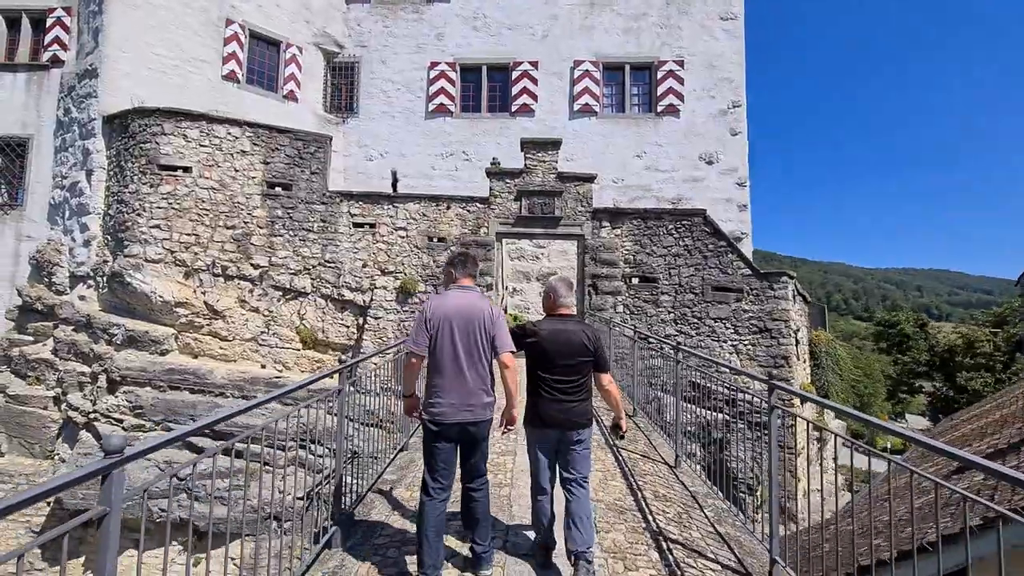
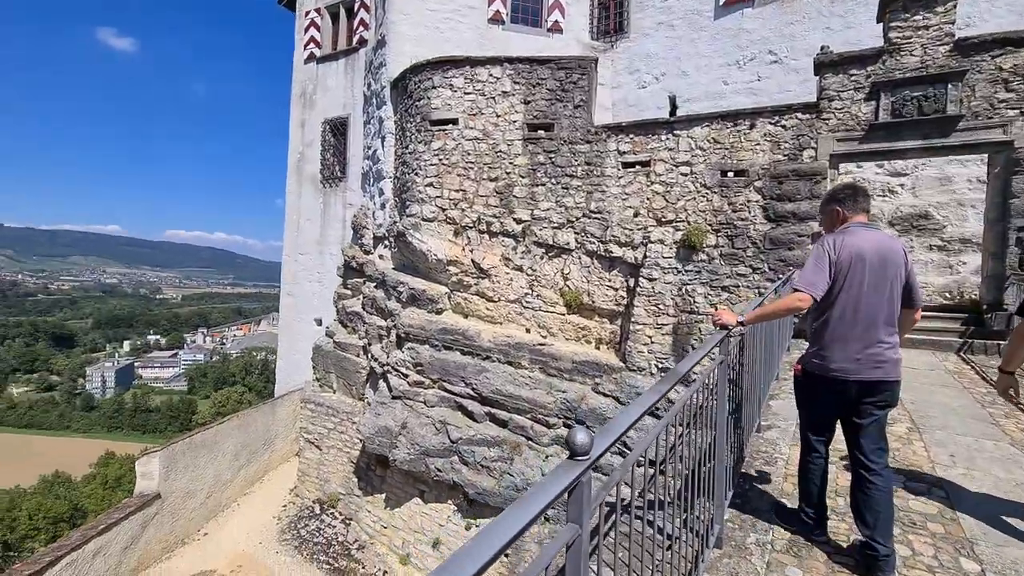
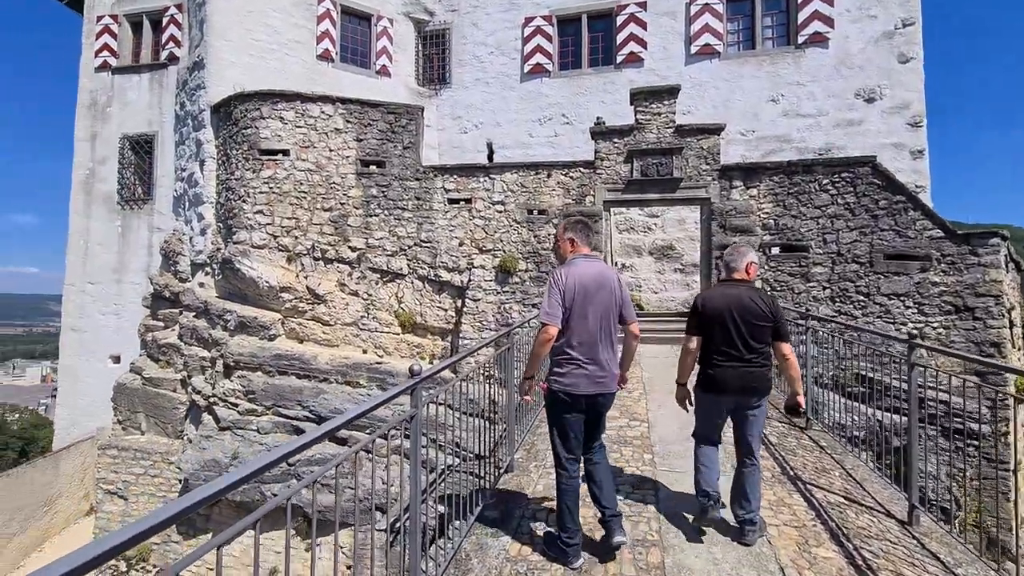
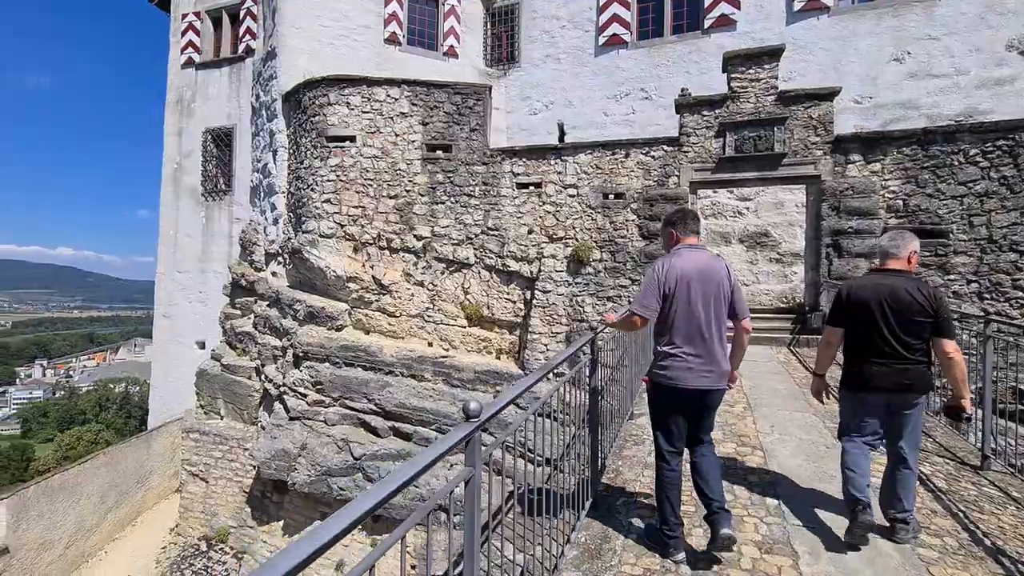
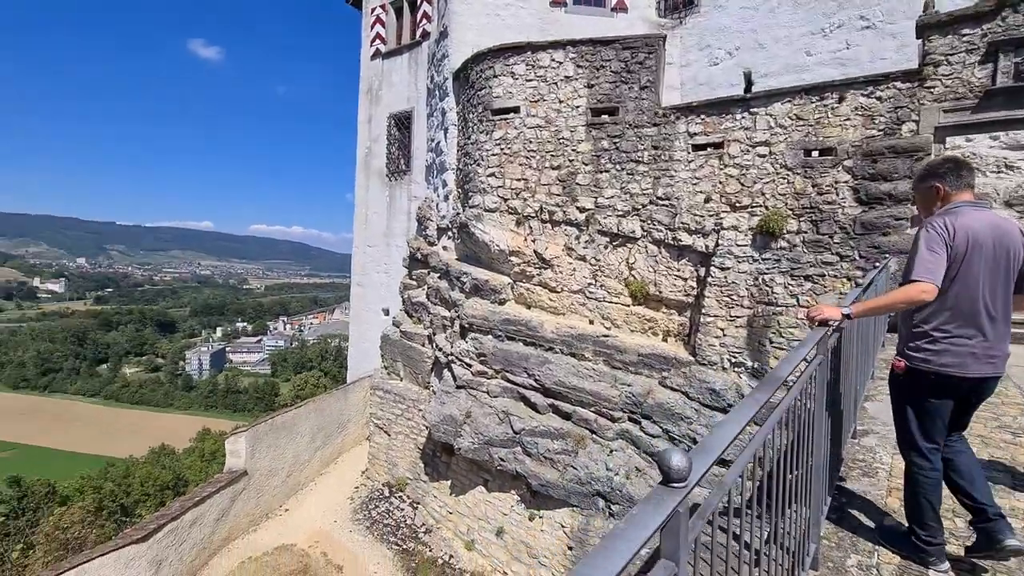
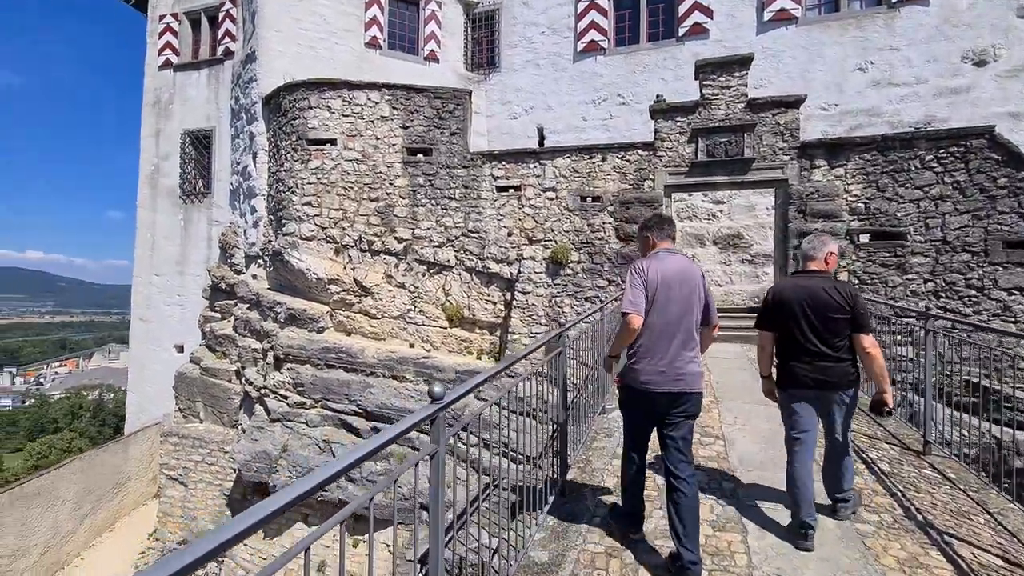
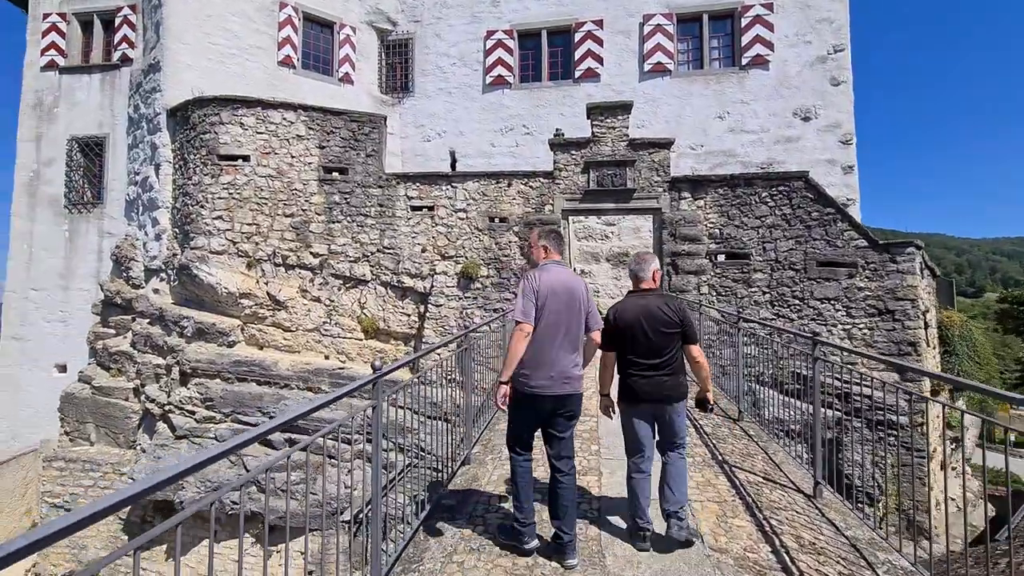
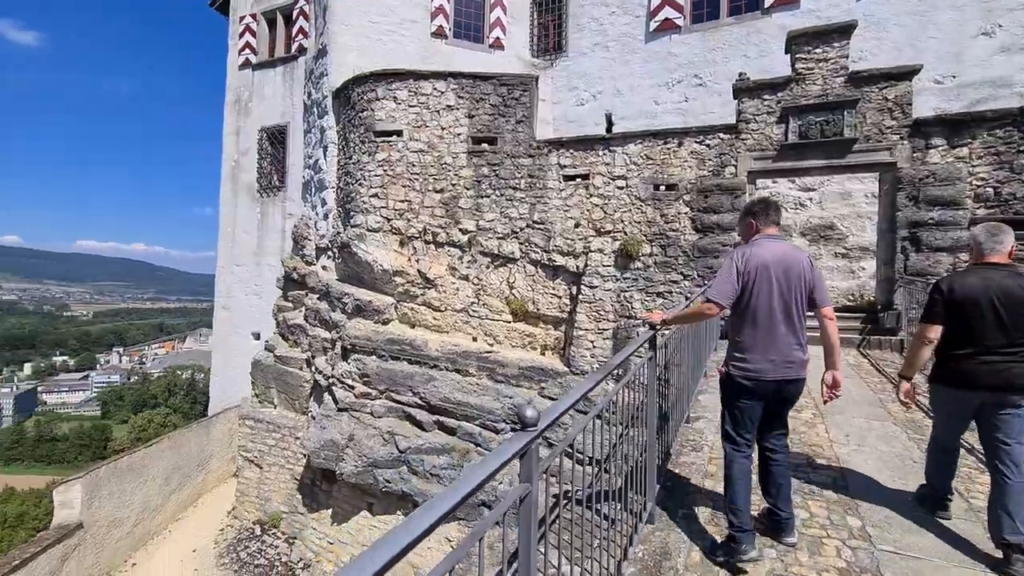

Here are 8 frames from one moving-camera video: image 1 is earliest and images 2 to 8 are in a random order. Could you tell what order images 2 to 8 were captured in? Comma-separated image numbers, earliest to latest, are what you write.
7, 3, 6, 4, 8, 2, 5
